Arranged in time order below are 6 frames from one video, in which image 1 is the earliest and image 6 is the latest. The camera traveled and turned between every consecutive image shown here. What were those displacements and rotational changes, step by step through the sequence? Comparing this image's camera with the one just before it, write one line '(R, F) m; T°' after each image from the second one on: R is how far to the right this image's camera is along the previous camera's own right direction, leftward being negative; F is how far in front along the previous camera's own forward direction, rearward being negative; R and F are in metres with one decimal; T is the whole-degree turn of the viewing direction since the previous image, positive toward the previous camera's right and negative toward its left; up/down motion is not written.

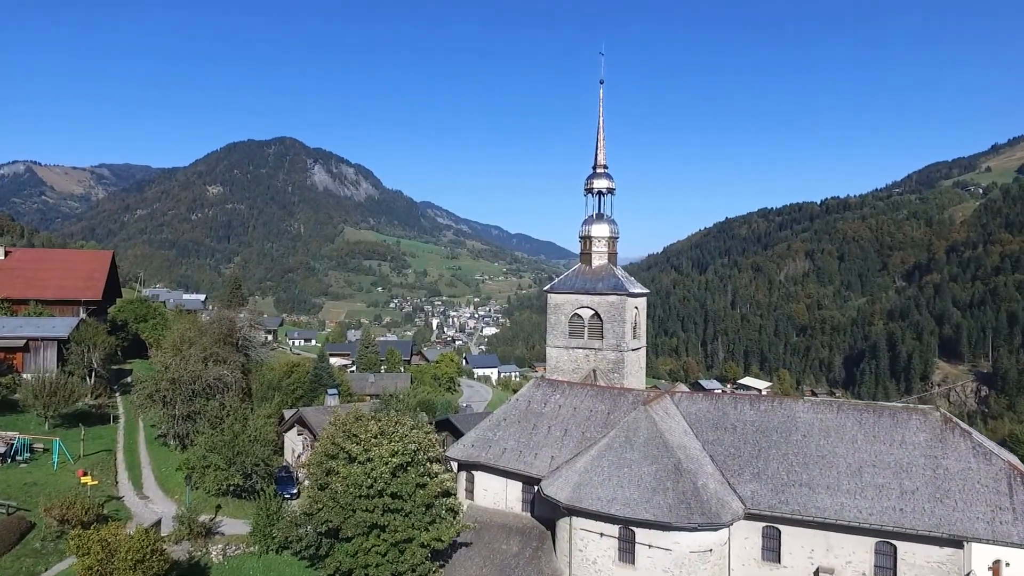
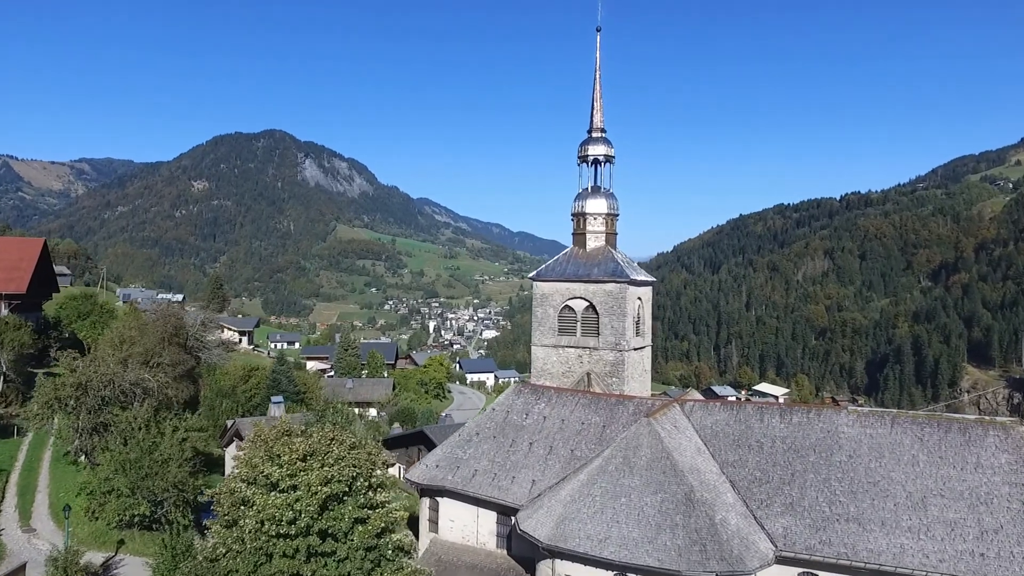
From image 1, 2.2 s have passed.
(+1.5, +7.0) m; -1°
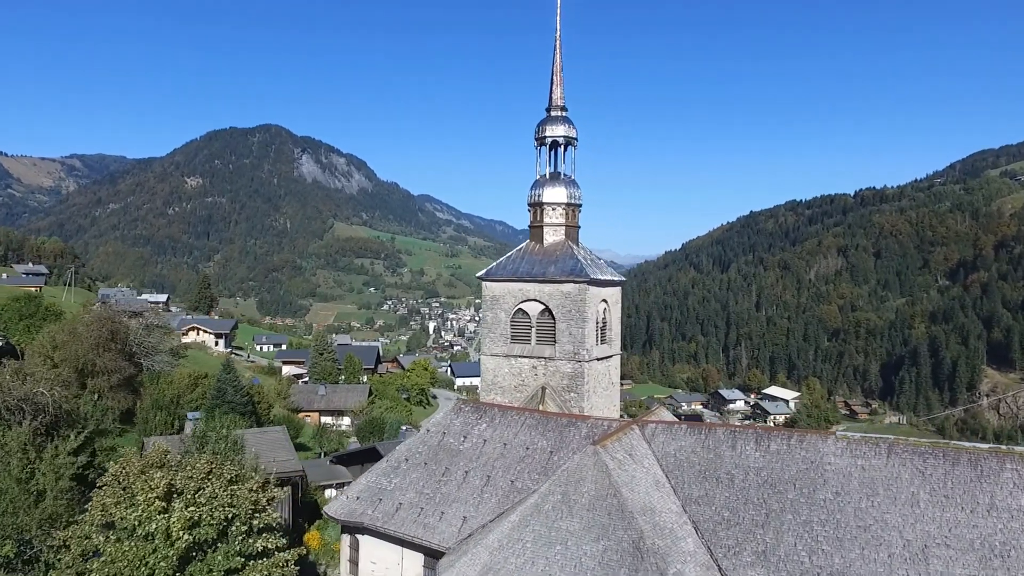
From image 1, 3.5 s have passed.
(+3.3, +4.3) m; -2°
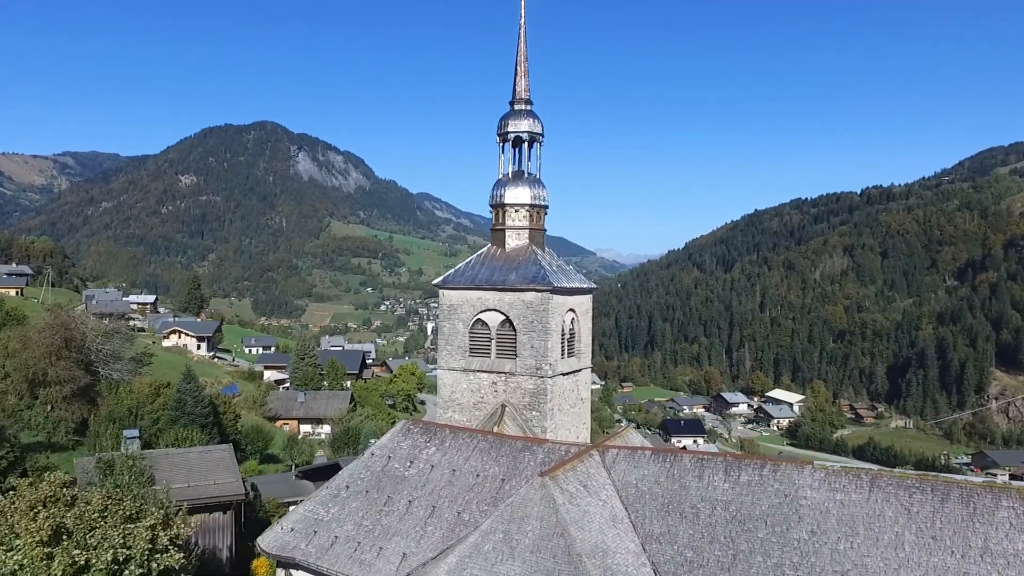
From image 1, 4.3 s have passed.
(+2.2, +2.3) m; -1°
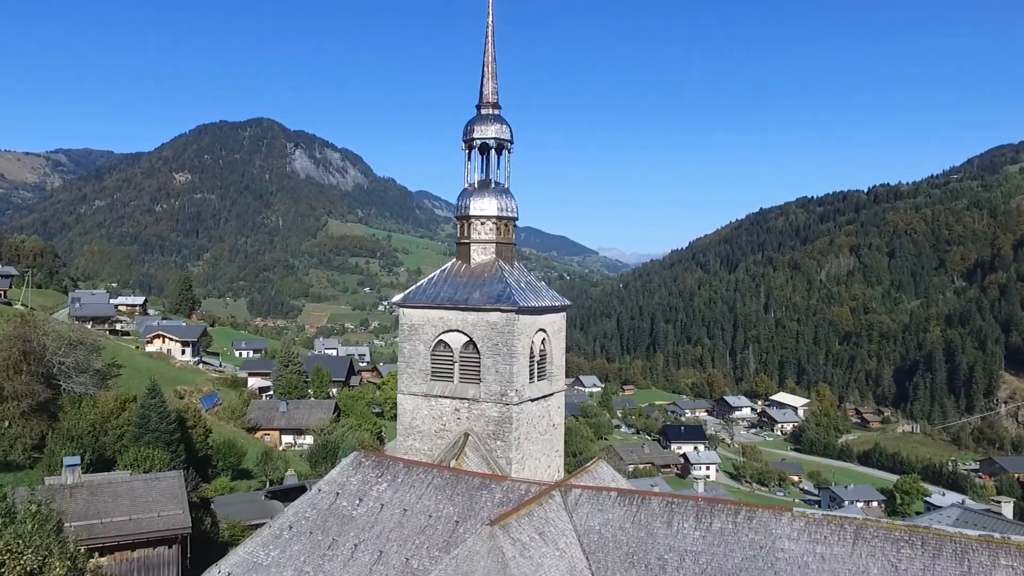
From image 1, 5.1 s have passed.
(+1.7, +2.0) m; -1°
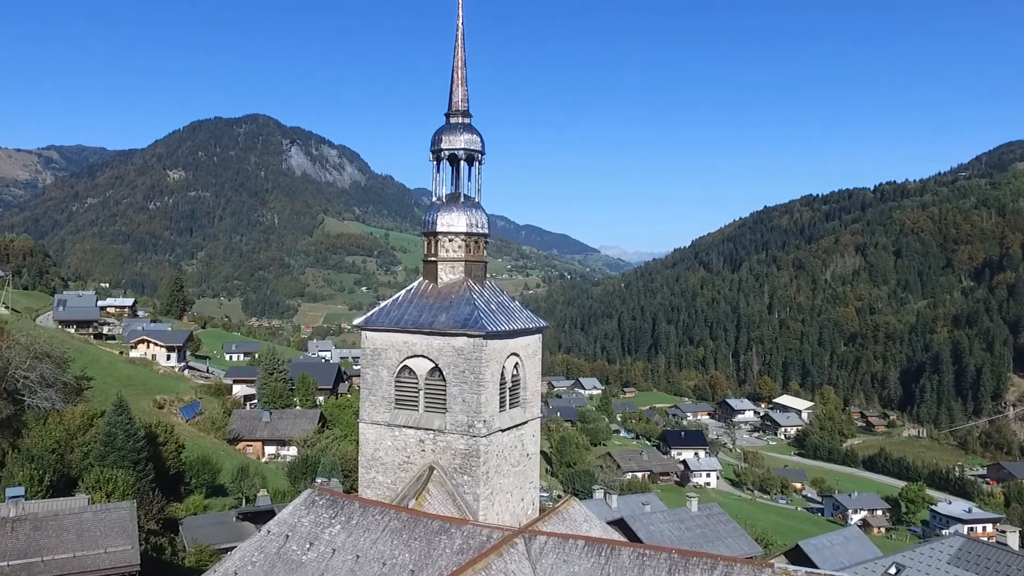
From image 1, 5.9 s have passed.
(+1.3, +1.9) m; -1°
